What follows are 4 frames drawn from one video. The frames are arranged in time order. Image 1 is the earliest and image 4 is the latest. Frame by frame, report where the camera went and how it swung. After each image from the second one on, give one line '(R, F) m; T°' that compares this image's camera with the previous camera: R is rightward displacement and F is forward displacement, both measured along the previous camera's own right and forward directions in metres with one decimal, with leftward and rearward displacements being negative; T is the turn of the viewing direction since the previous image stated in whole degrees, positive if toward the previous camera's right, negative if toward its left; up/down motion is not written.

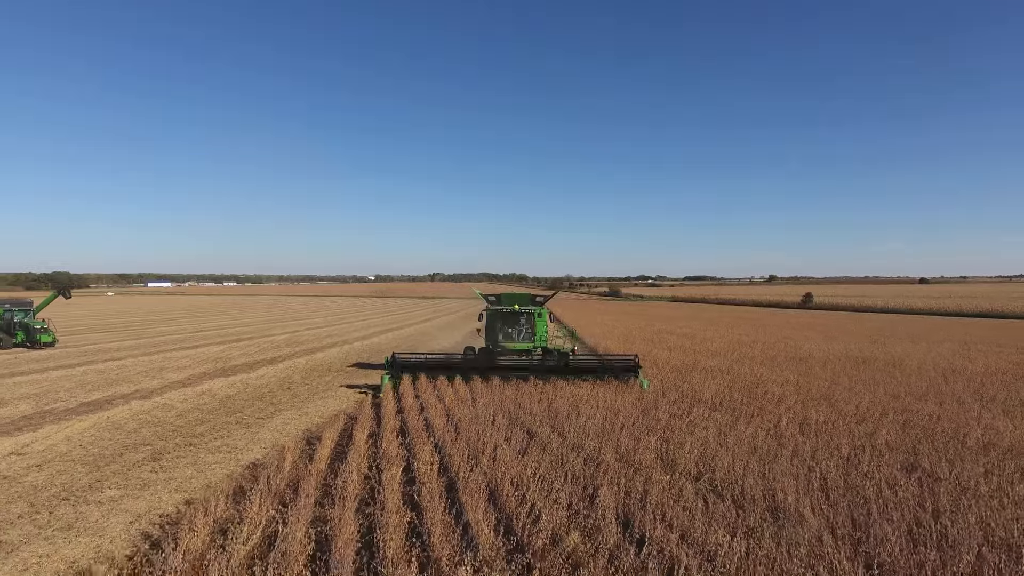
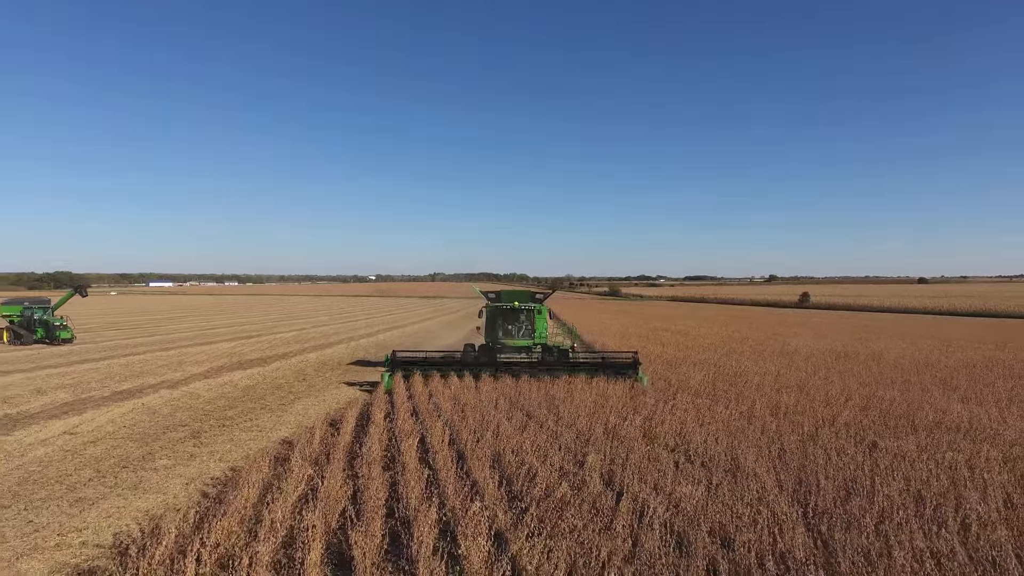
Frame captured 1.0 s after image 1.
(0.0, -0.9) m; 0°
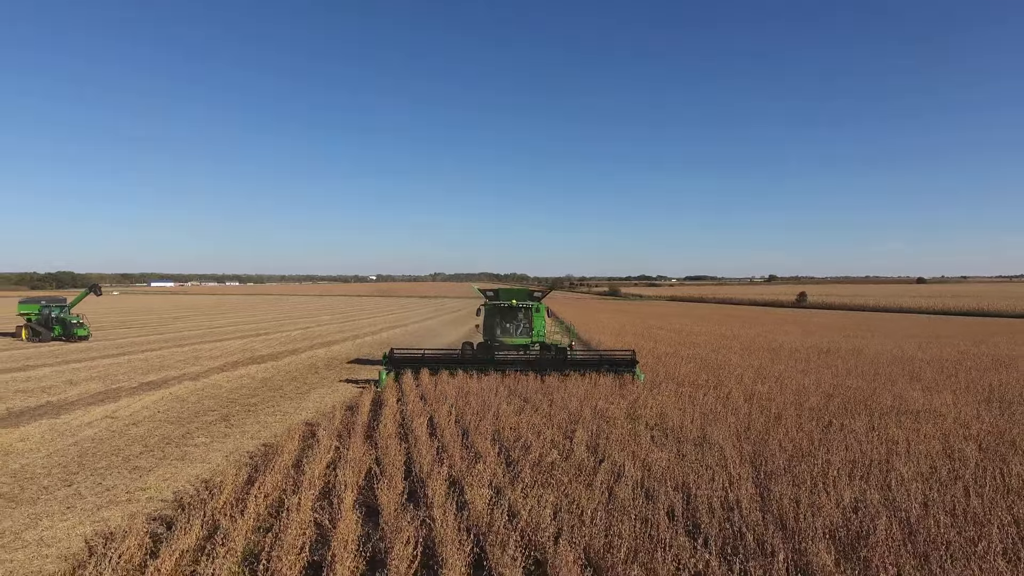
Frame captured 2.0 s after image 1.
(0.0, -0.9) m; 0°
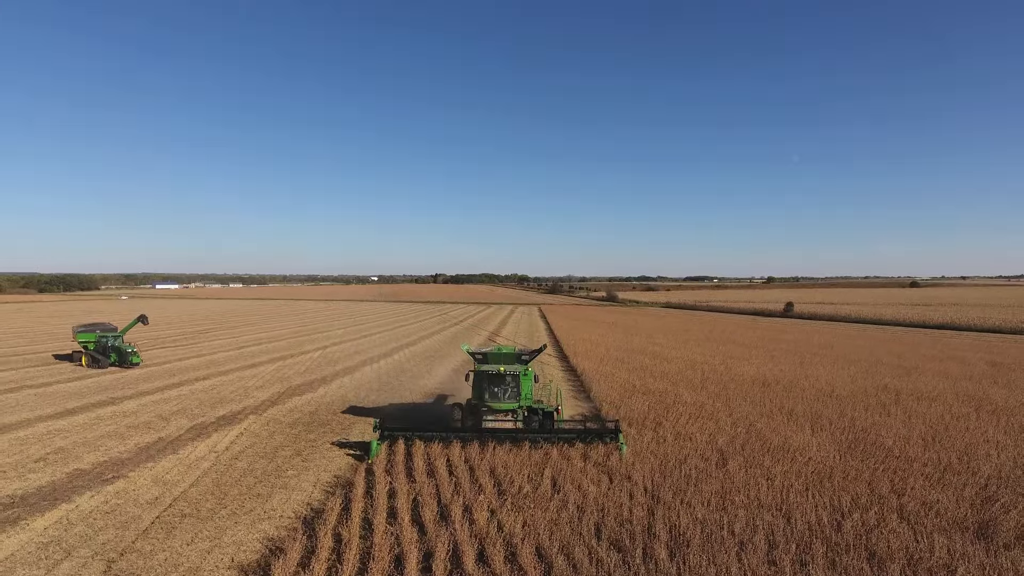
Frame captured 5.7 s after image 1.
(+0.2, -3.5) m; 0°
